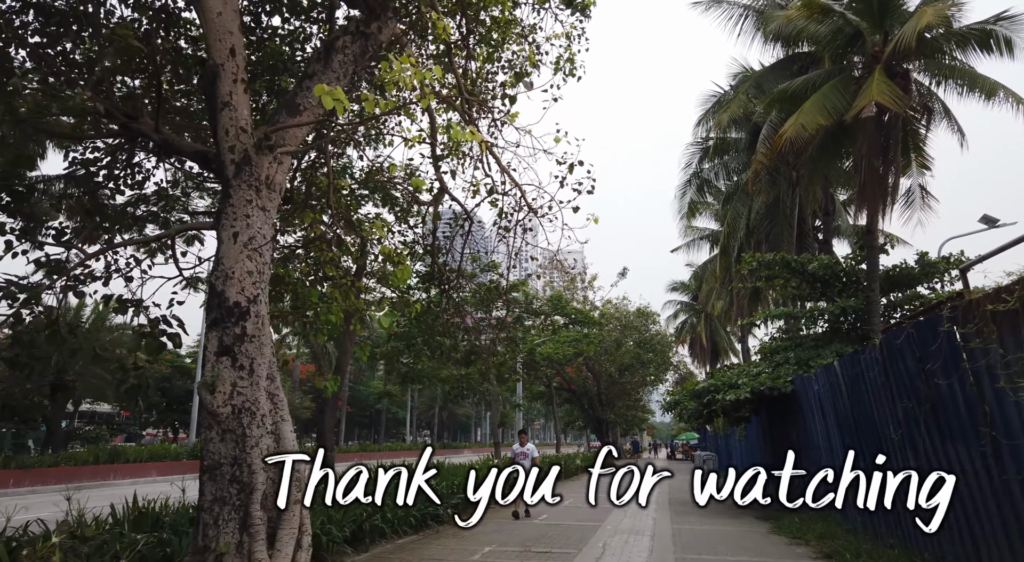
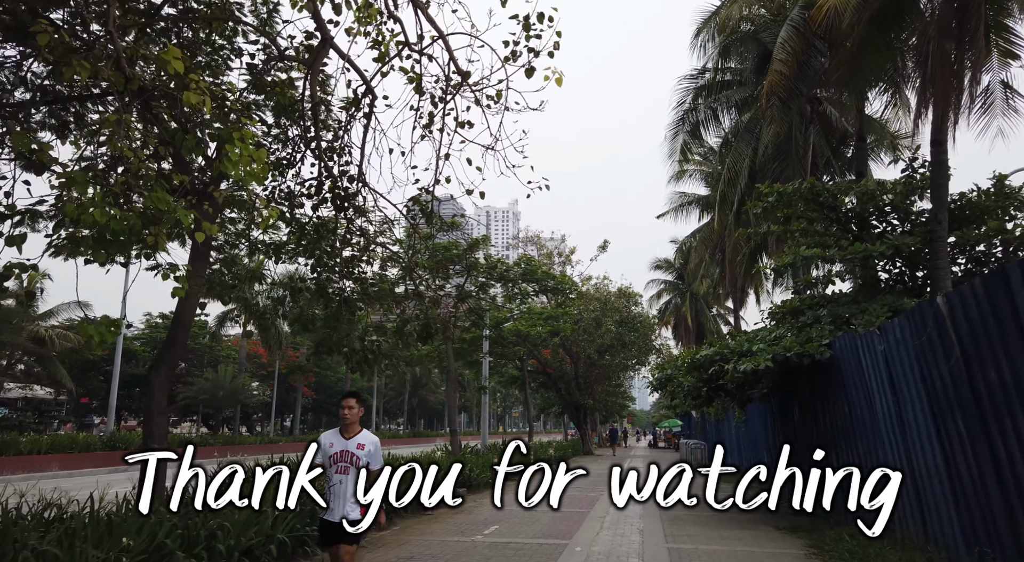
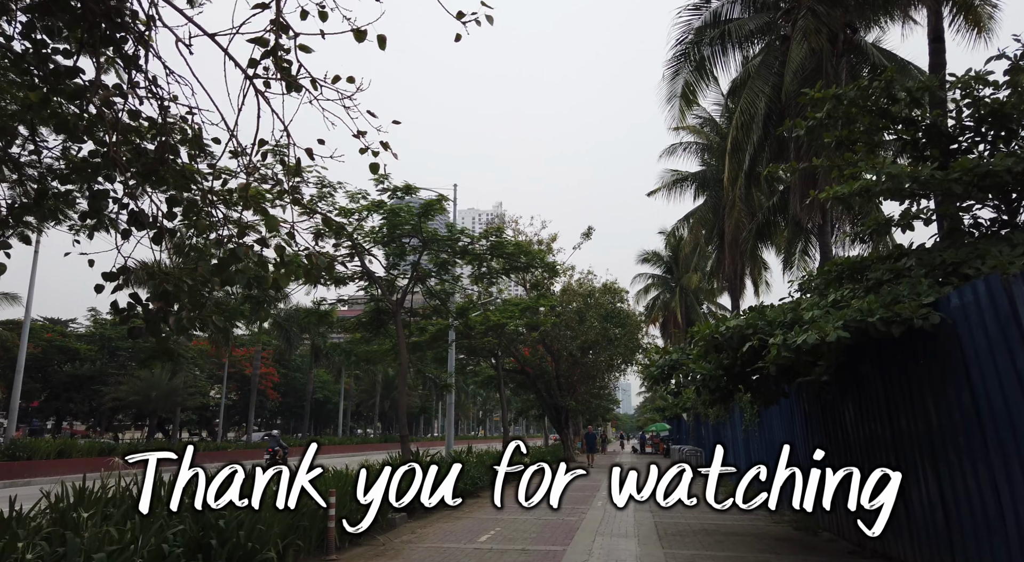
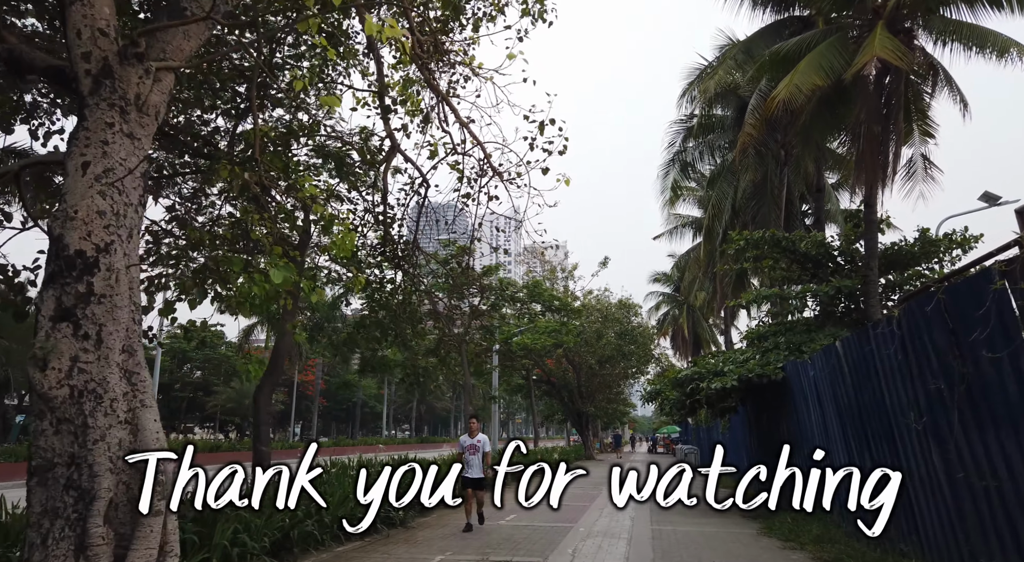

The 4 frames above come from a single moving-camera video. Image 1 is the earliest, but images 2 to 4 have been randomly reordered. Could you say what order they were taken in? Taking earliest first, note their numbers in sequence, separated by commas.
4, 2, 3
